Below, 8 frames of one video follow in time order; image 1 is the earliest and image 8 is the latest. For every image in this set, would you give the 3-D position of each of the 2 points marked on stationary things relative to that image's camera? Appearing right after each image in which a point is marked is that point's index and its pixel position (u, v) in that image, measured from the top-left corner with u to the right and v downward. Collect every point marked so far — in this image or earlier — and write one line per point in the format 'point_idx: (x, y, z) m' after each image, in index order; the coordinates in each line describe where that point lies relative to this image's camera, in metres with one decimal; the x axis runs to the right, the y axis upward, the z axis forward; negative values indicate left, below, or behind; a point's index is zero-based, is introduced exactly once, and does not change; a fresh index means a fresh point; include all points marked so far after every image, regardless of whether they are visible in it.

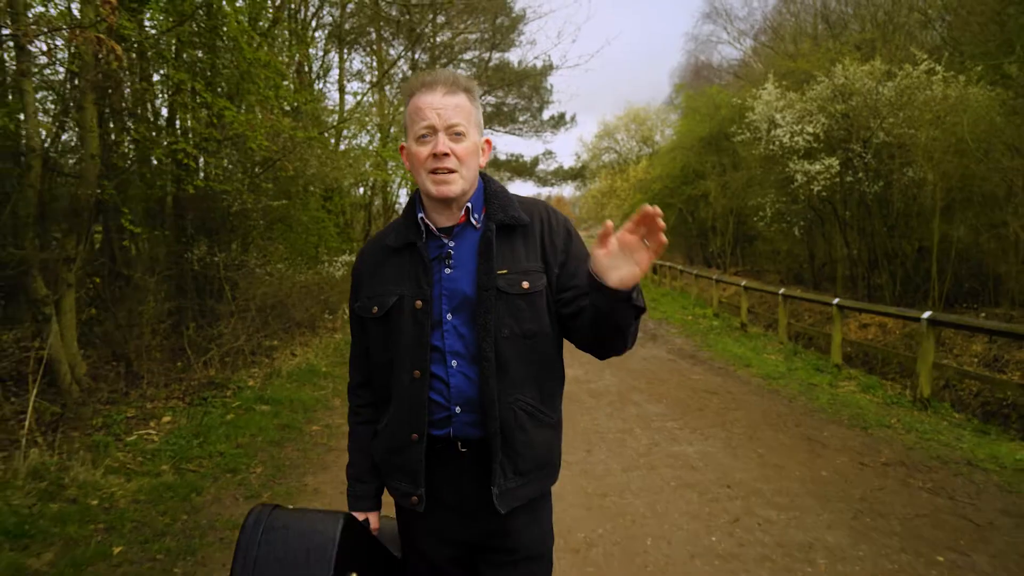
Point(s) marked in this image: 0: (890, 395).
0: (+4.2, -1.2, +8.4) m
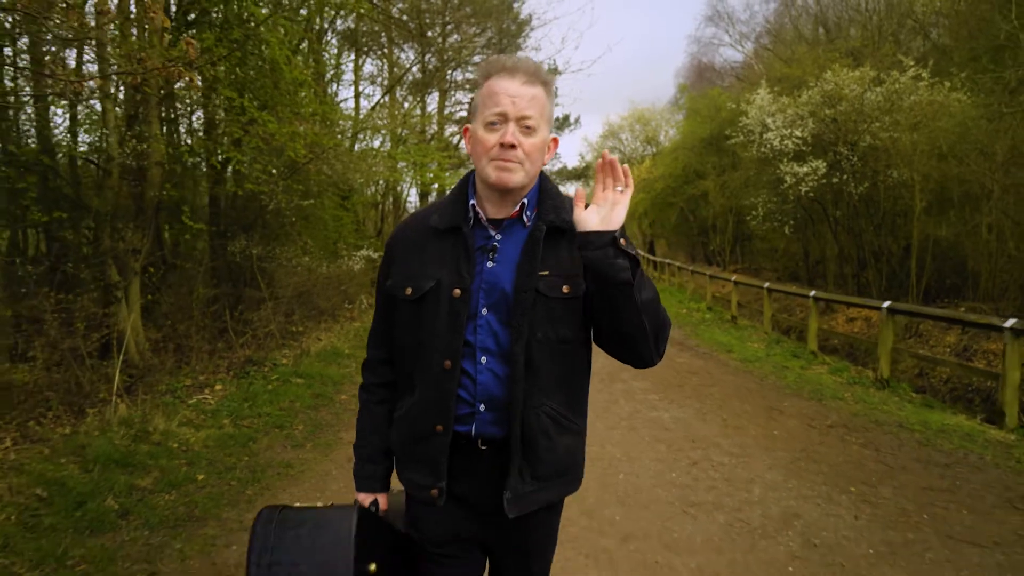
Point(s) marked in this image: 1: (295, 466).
0: (+4.2, -1.1, +9.4) m
1: (-1.5, -1.2, +5.2) m
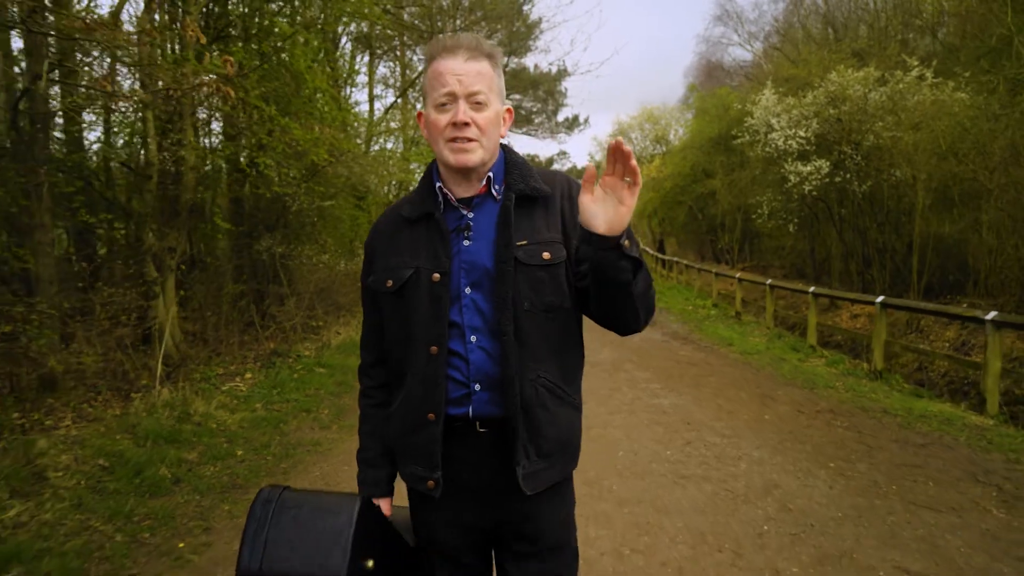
0: (+4.3, -1.0, +9.8) m
1: (-1.4, -1.2, +5.7) m
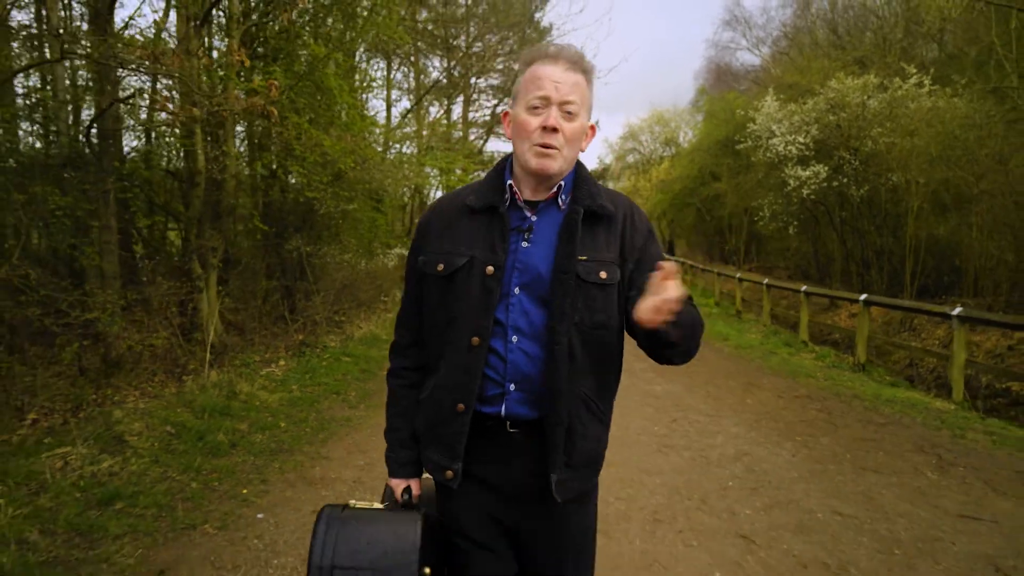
0: (+4.5, -1.0, +10.5) m
1: (-1.4, -1.1, +6.5) m
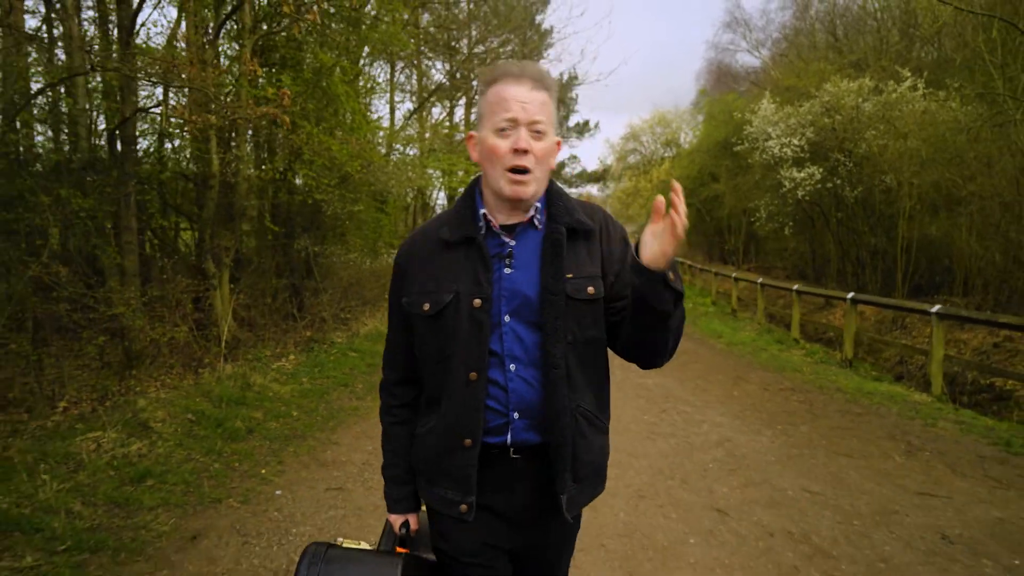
0: (+4.5, -1.0, +10.8) m
1: (-1.4, -1.1, +6.9) m
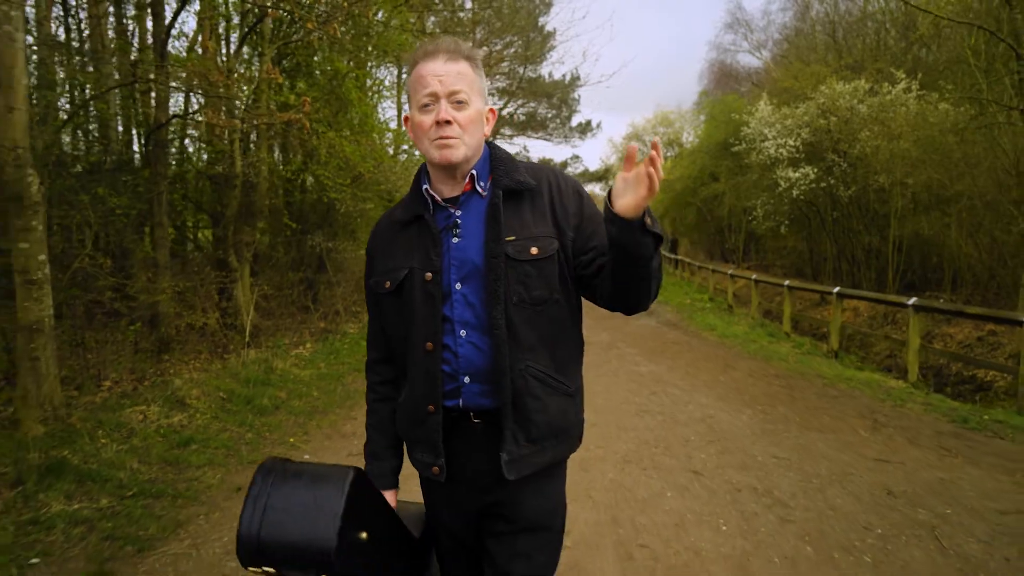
0: (+4.5, -0.9, +11.4) m
1: (-1.4, -1.0, +7.5) m
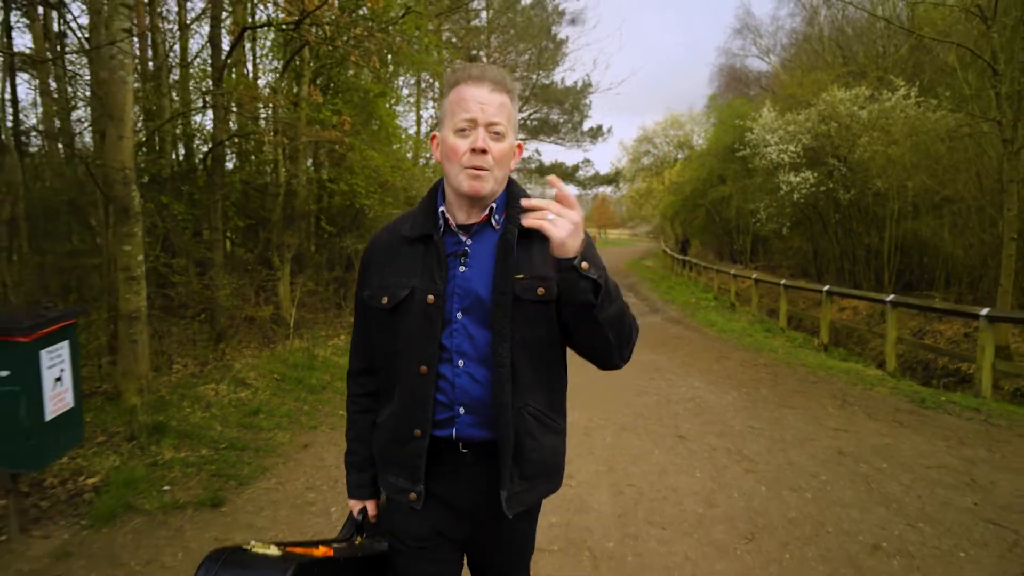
0: (+4.7, -0.9, +12.3) m
1: (-1.2, -1.0, +8.4) m
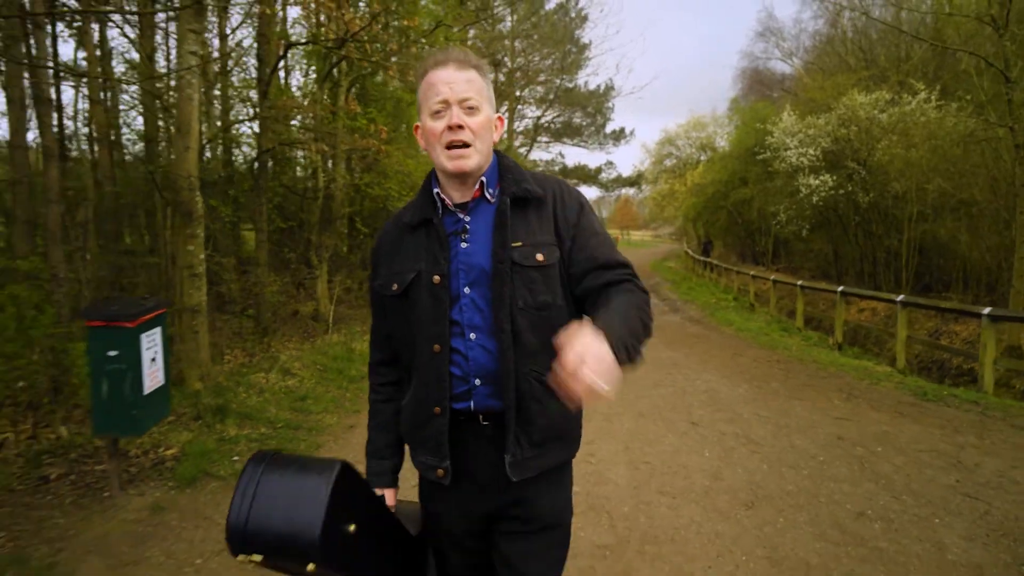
0: (+5.1, -0.9, +12.7) m
1: (-0.9, -1.0, +9.0) m
